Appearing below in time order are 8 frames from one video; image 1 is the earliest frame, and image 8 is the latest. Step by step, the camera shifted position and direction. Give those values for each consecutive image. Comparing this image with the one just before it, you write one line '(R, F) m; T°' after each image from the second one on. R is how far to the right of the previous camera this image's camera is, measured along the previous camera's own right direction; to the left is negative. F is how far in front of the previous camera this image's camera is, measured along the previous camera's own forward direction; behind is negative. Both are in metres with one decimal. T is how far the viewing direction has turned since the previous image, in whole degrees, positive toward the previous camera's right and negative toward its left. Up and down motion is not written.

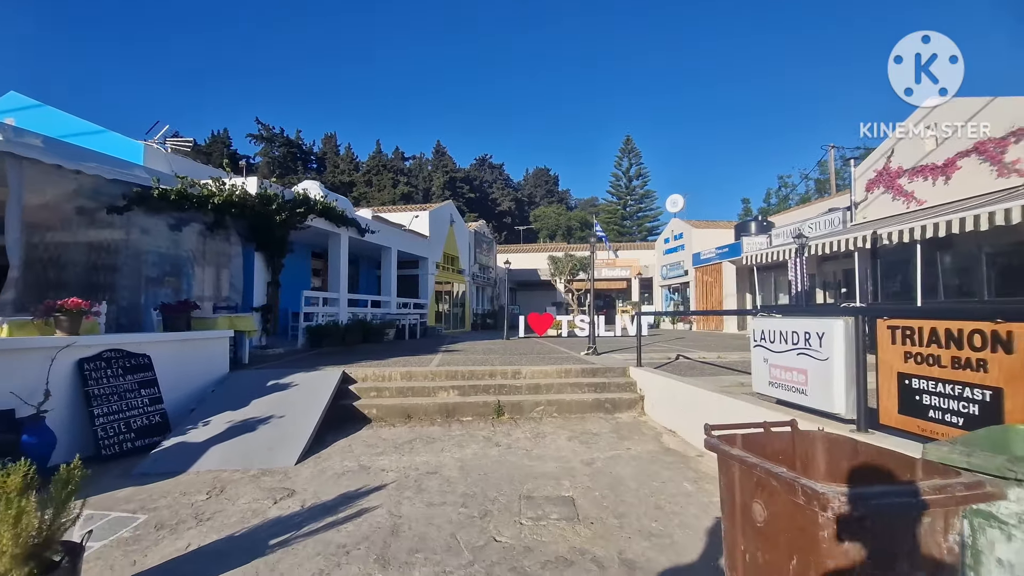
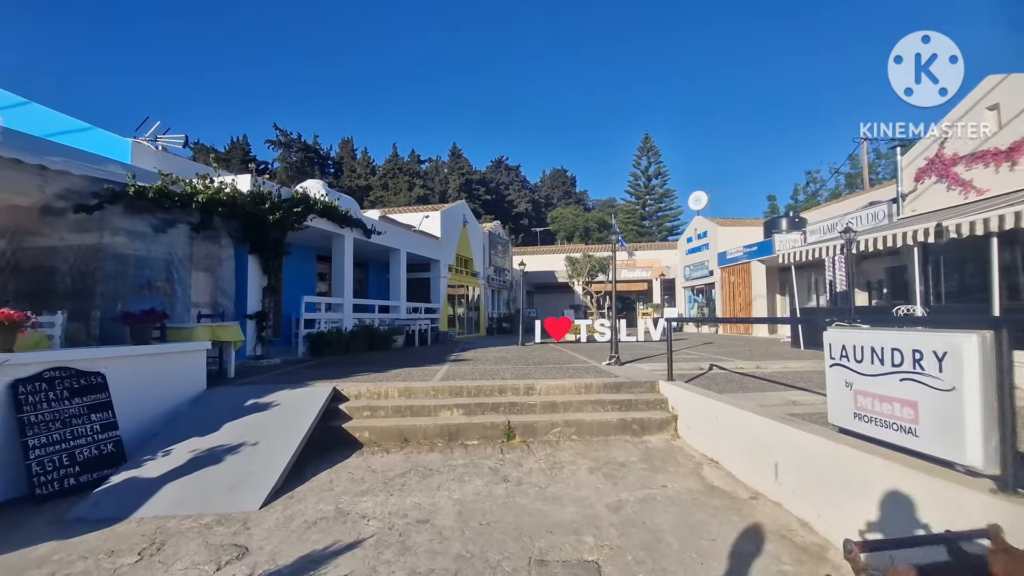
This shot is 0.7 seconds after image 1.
(+0.1, +1.1) m; -2°
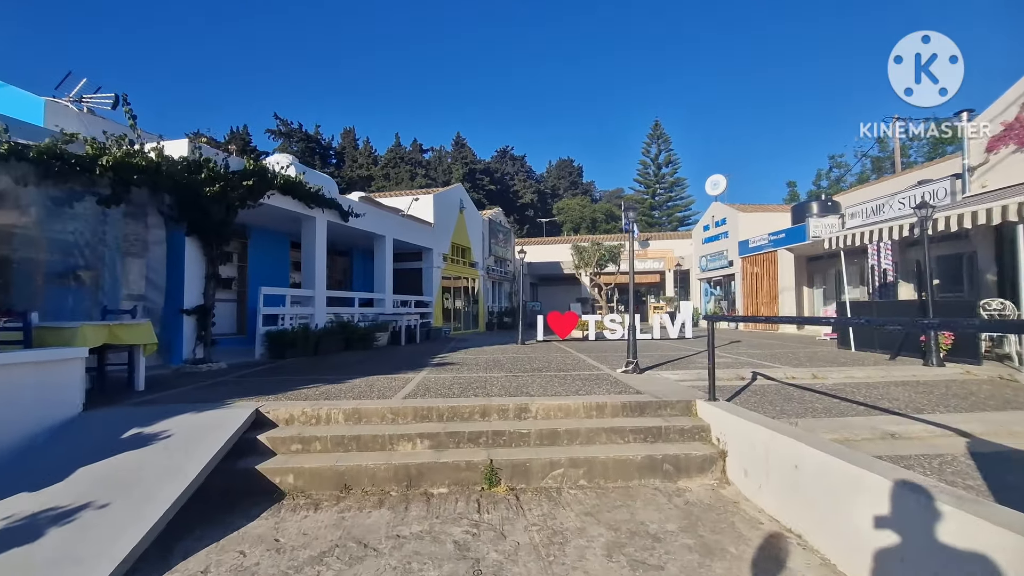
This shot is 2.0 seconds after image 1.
(+0.2, +2.1) m; -1°
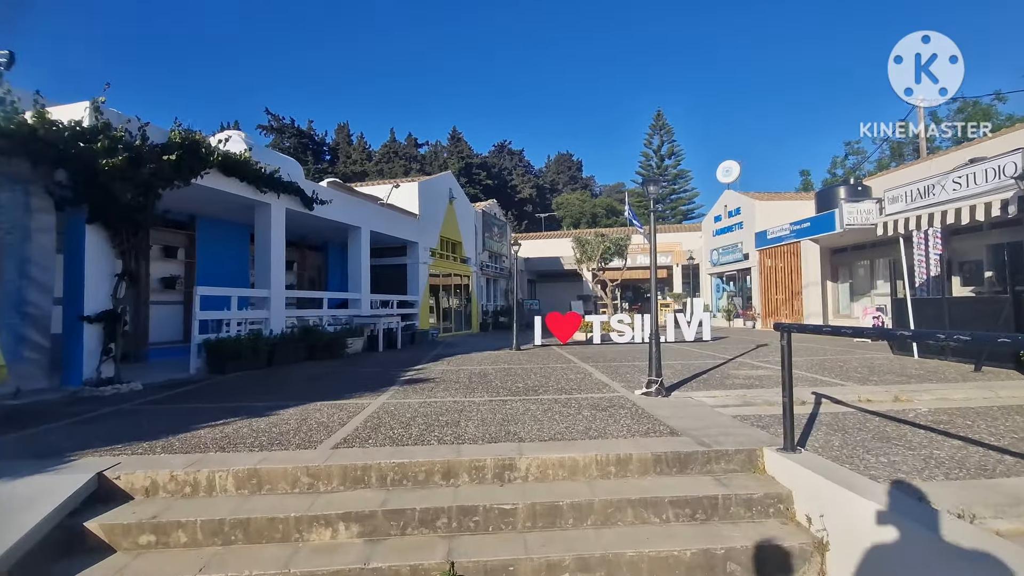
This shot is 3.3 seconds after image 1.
(+0.2, +2.0) m; 0°
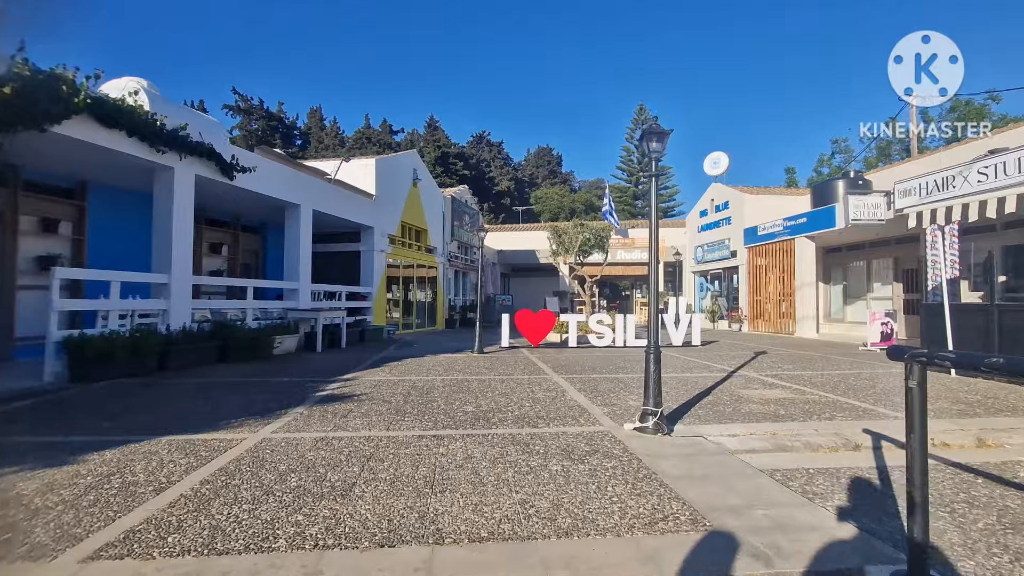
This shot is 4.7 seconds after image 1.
(+0.3, +2.0) m; +3°
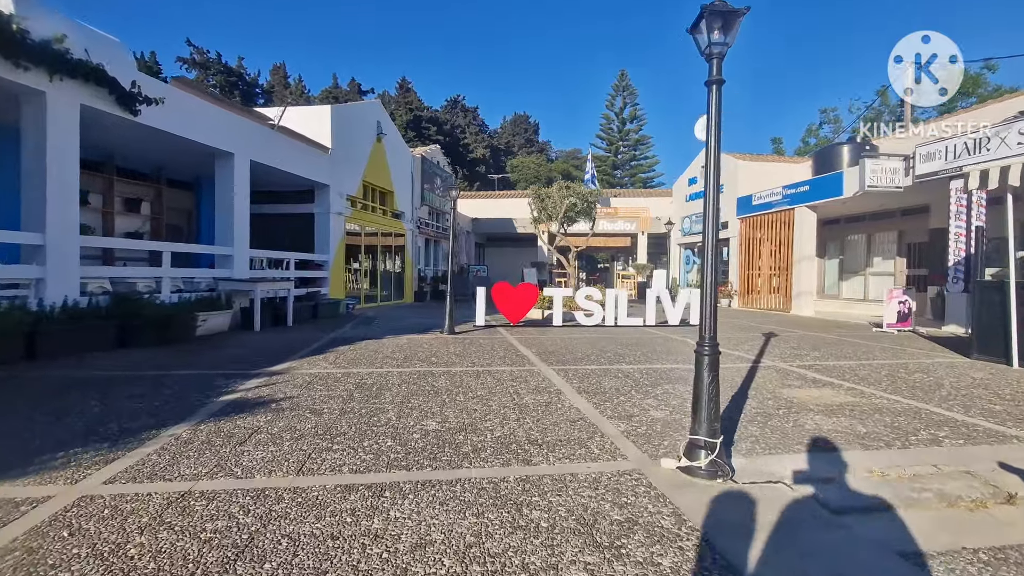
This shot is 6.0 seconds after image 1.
(-0.1, +1.7) m; +3°
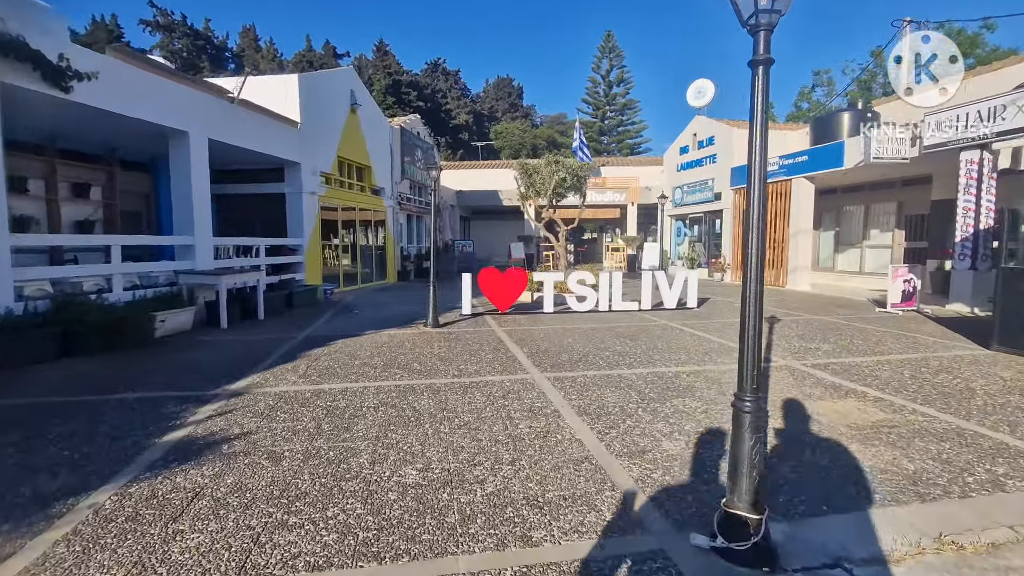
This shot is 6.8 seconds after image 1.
(0.0, +0.7) m; +1°
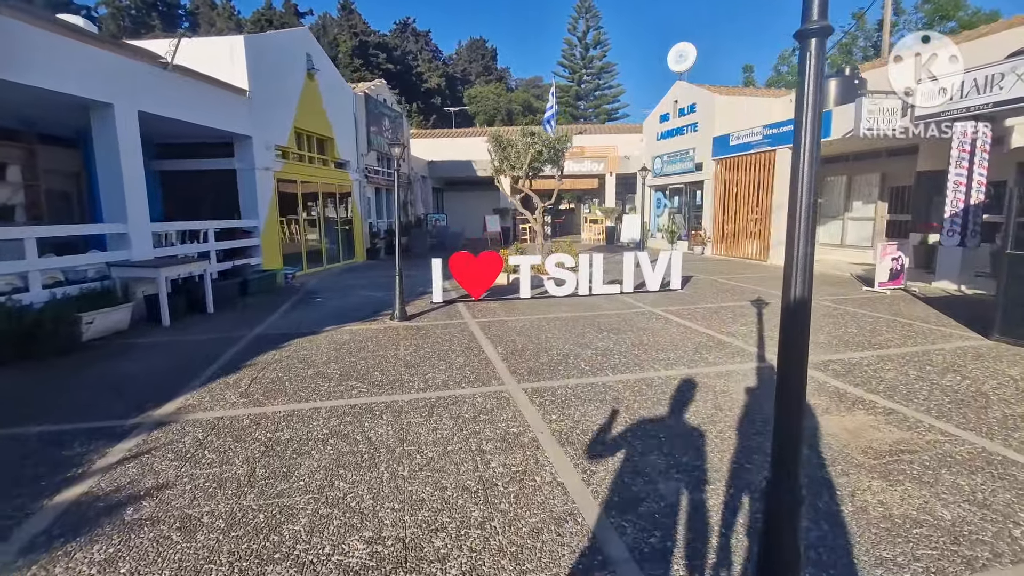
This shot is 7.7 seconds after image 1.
(+0.1, +0.7) m; +2°
